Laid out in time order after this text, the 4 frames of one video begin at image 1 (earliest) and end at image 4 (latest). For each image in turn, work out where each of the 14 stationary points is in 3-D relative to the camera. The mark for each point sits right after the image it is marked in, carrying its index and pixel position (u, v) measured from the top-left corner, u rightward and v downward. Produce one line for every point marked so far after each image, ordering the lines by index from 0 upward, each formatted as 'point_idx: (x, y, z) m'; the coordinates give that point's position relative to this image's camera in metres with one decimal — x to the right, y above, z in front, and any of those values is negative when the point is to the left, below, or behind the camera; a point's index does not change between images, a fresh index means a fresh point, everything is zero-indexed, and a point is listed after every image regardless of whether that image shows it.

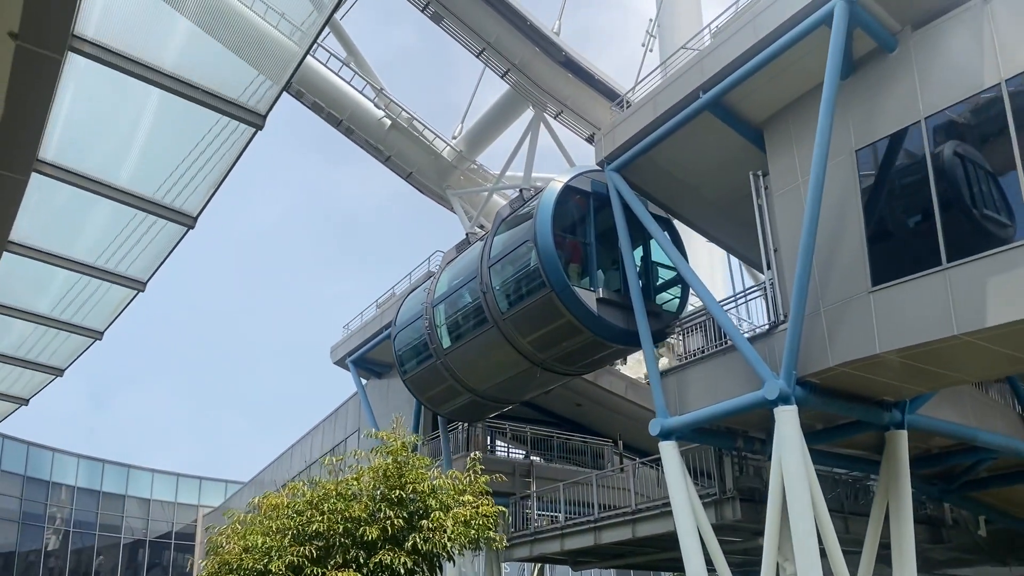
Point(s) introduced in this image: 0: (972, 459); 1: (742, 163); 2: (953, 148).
0: (+9.5, -3.5, +17.8) m
1: (+4.4, +2.4, +16.8) m
2: (+6.4, +2.0, +12.5) m
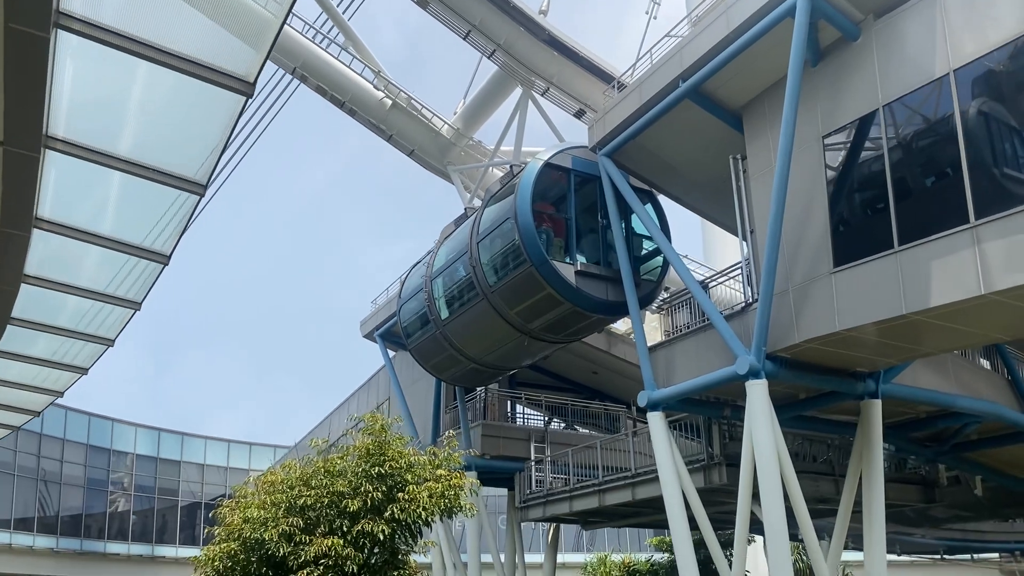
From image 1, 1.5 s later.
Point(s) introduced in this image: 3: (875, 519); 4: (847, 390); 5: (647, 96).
0: (+9.6, -2.9, +18.5) m
1: (+4.3, +2.9, +17.5) m
2: (+6.1, +2.3, +13.2) m
3: (+6.3, -4.0, +15.0) m
4: (+6.1, -1.9, +15.8) m
5: (+2.7, +3.8, +17.0) m
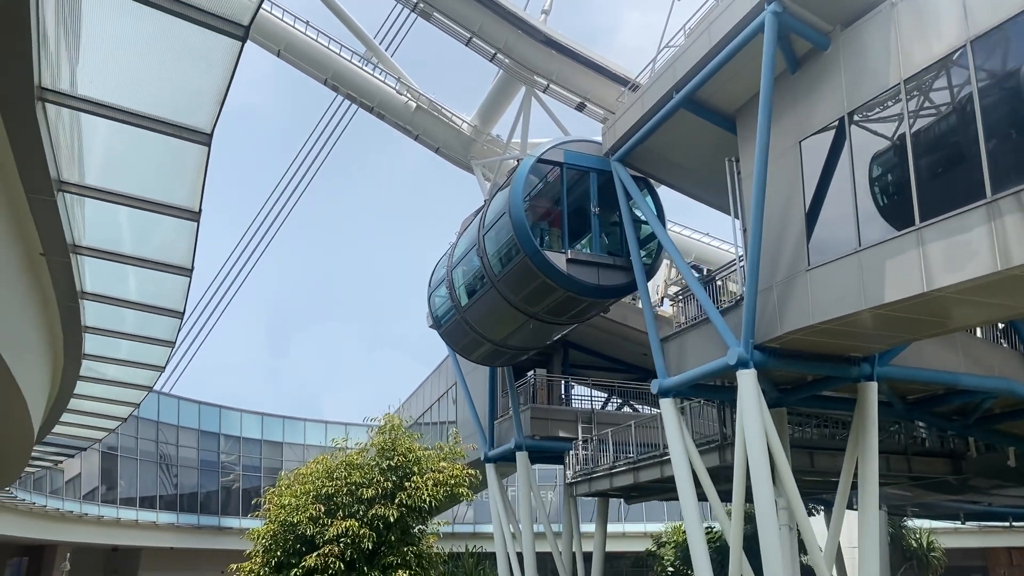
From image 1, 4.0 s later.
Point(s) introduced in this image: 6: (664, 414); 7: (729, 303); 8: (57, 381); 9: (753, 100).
0: (+10.3, -2.4, +19.2) m
1: (+4.6, +3.1, +18.7) m
2: (+5.9, +2.4, +14.1) m
3: (+6.7, -3.8, +16.2) m
4: (+6.5, -1.7, +16.9) m
5: (+2.9, +3.9, +18.3) m
6: (+3.2, -2.6, +18.1) m
7: (+4.4, -0.3, +17.4) m
8: (-6.8, -1.4, +12.8) m
9: (+4.8, +3.8, +17.2) m
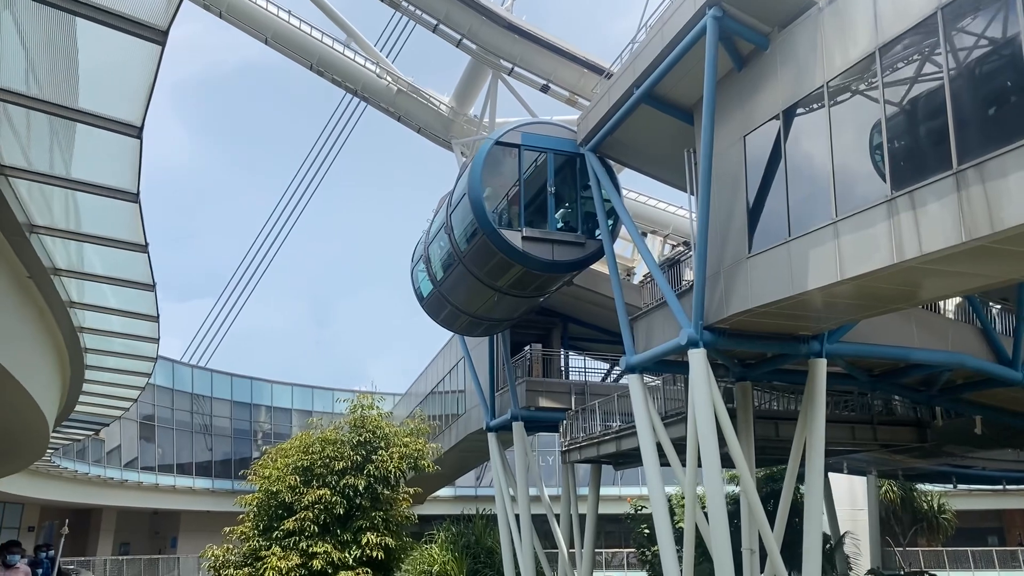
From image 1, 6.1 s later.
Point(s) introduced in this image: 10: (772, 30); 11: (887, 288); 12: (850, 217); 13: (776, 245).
0: (+9.8, -1.9, +20.2) m
1: (+4.1, +3.5, +19.7) m
2: (+5.1, +2.6, +15.2) m
3: (+6.1, -3.5, +17.4) m
4: (+5.9, -1.3, +18.1) m
5: (+2.3, +4.3, +19.5) m
6: (+2.7, -2.3, +19.5) m
7: (+3.8, +0.1, +18.6) m
8: (-7.6, -1.4, +14.6) m
9: (+4.2, +4.1, +18.3) m
10: (+4.9, +4.8, +16.2) m
11: (+6.2, 0.0, +14.4) m
12: (+5.4, +1.1, +13.7) m
13: (+4.8, +0.8, +15.5) m
